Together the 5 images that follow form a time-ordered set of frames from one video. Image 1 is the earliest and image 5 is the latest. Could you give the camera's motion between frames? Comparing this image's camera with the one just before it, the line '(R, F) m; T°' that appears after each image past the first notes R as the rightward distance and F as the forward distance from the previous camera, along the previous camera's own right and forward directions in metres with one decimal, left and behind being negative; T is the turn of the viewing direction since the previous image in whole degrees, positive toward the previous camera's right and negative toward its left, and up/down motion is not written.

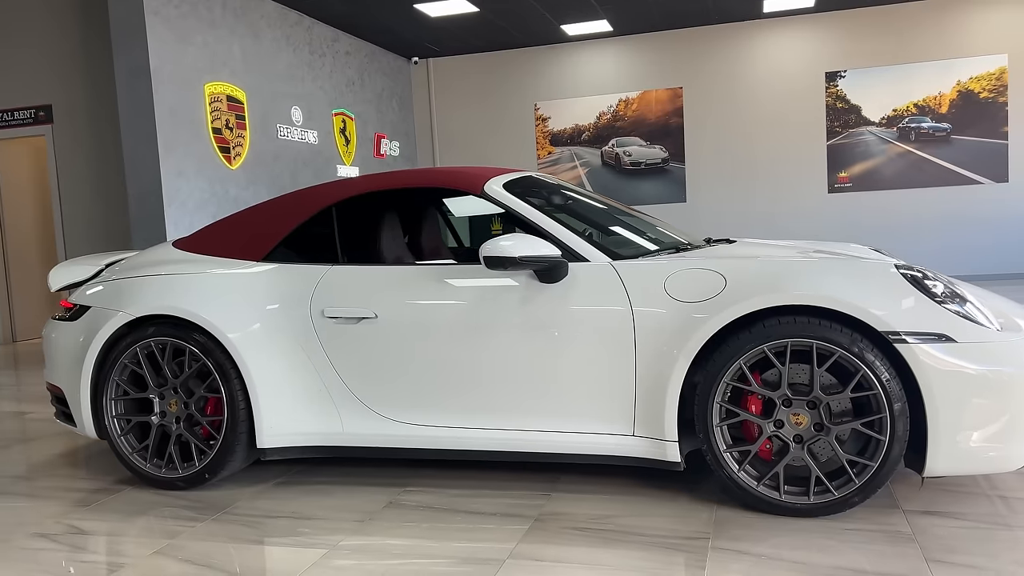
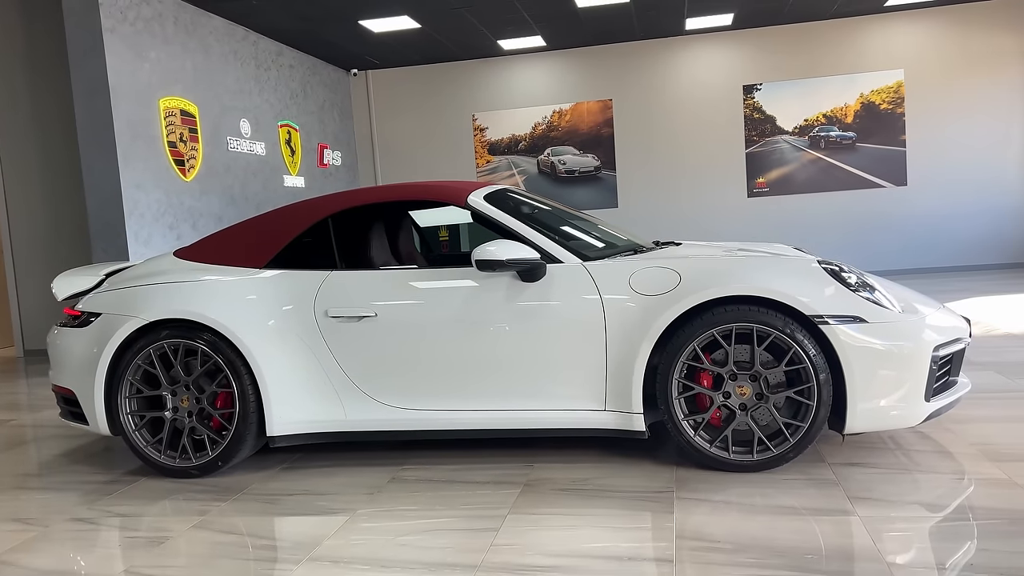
(-0.2, -0.3) m; +5°
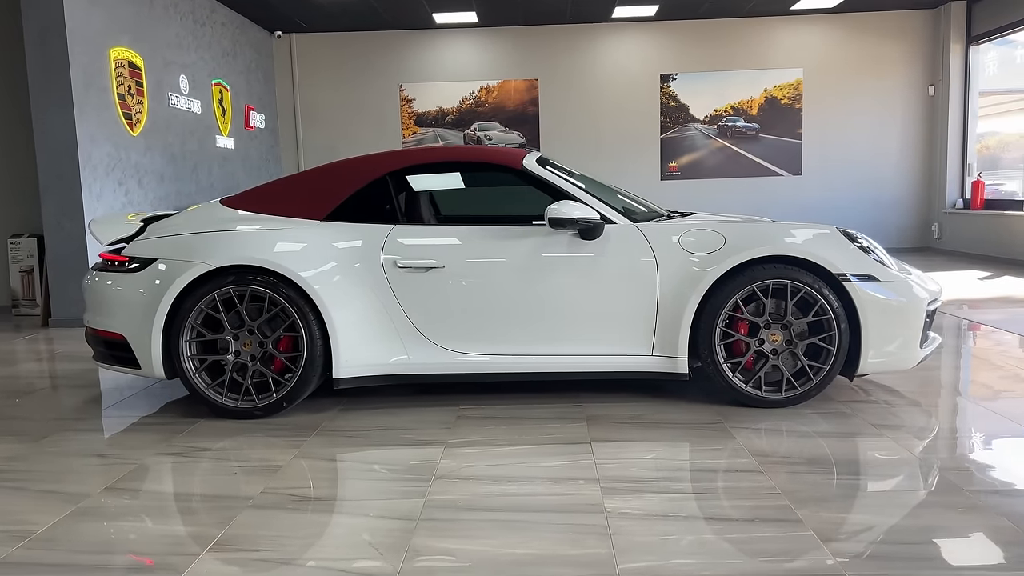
(-0.7, -0.2) m; +10°
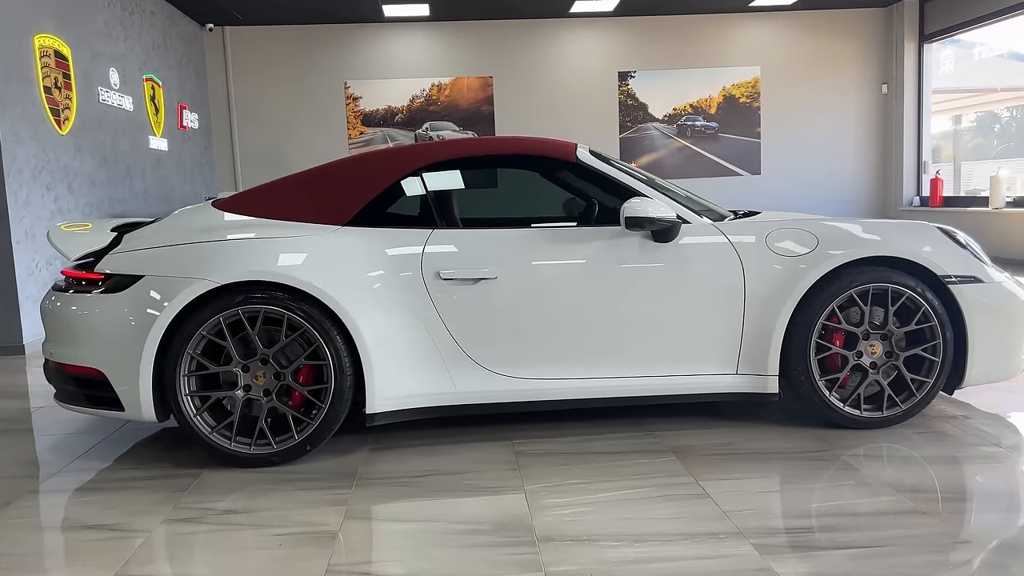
(-0.4, +0.4) m; +6°
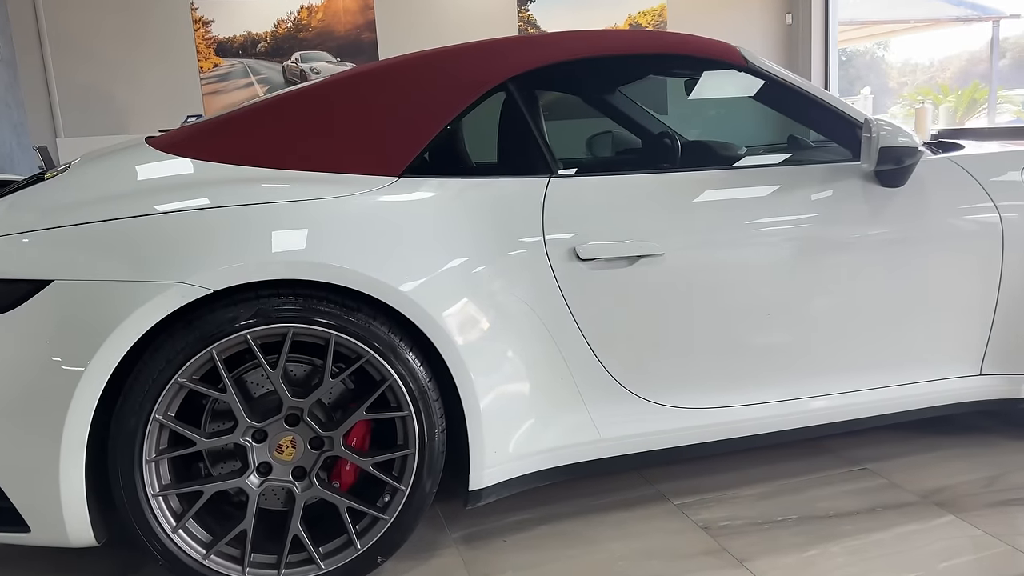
(-0.6, +1.0) m; +12°
